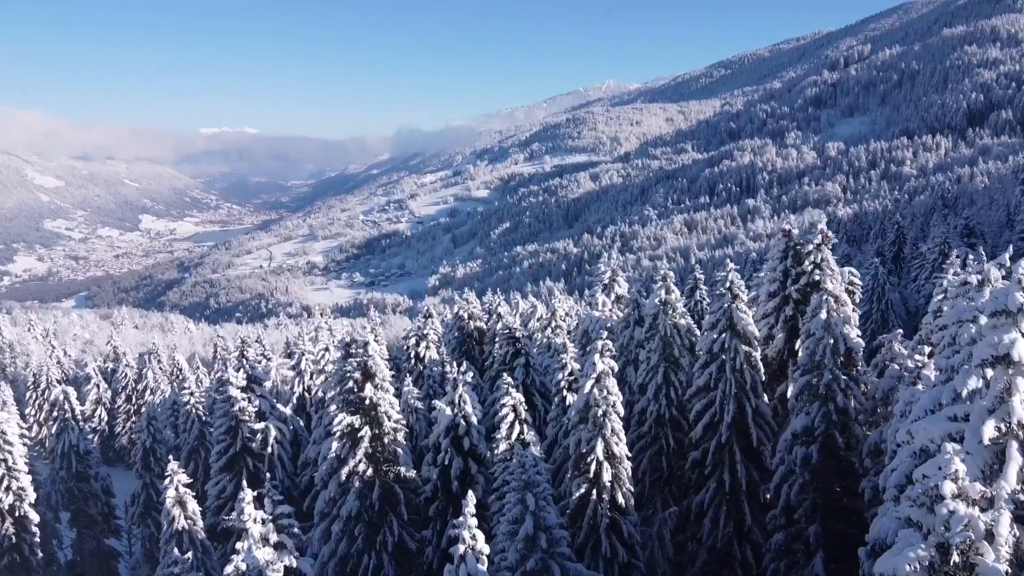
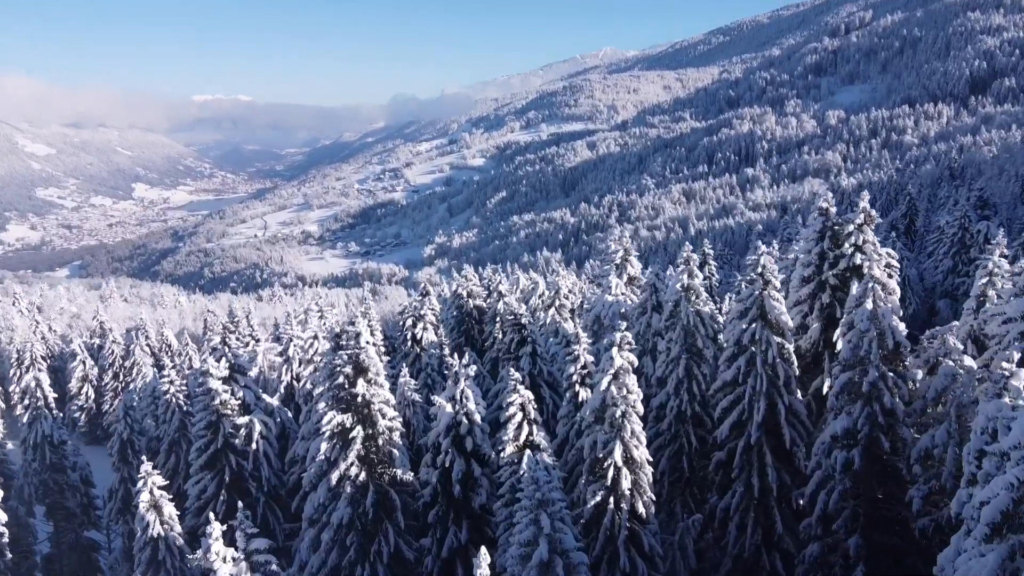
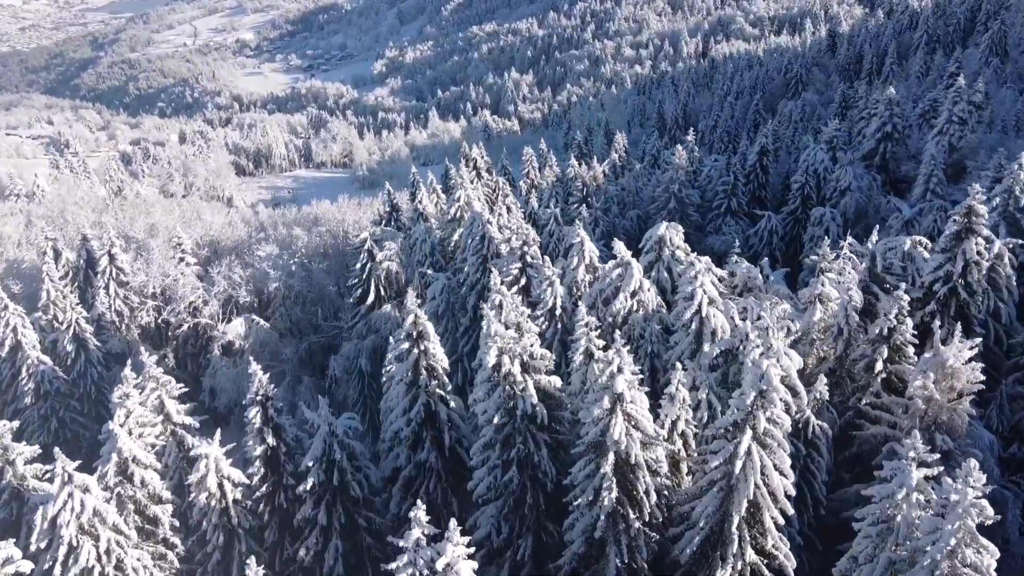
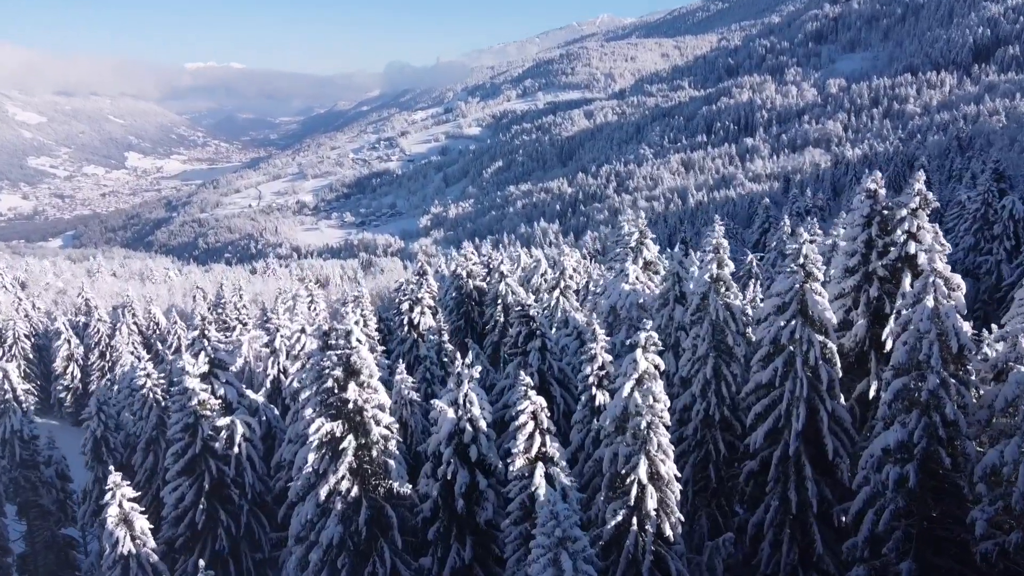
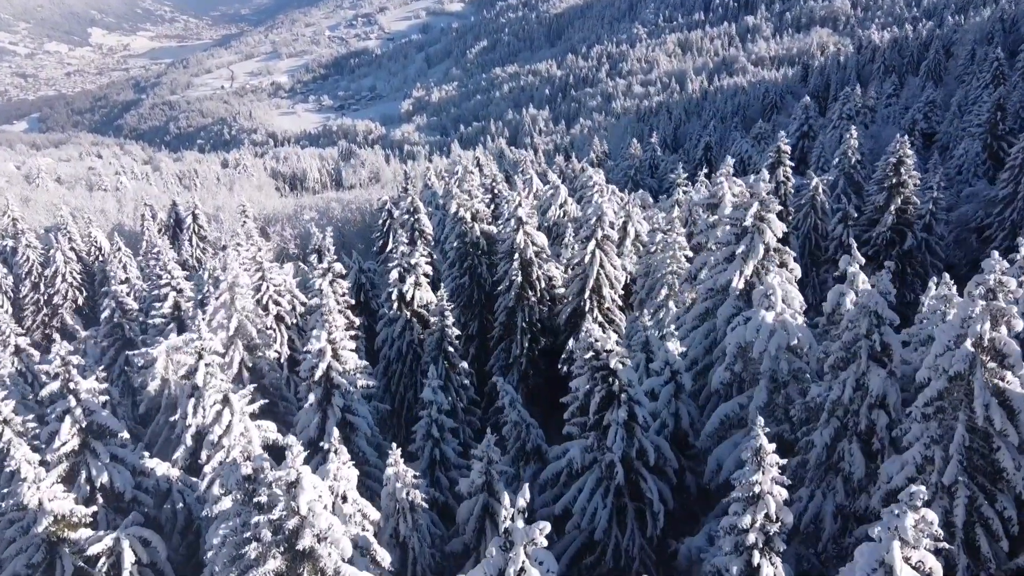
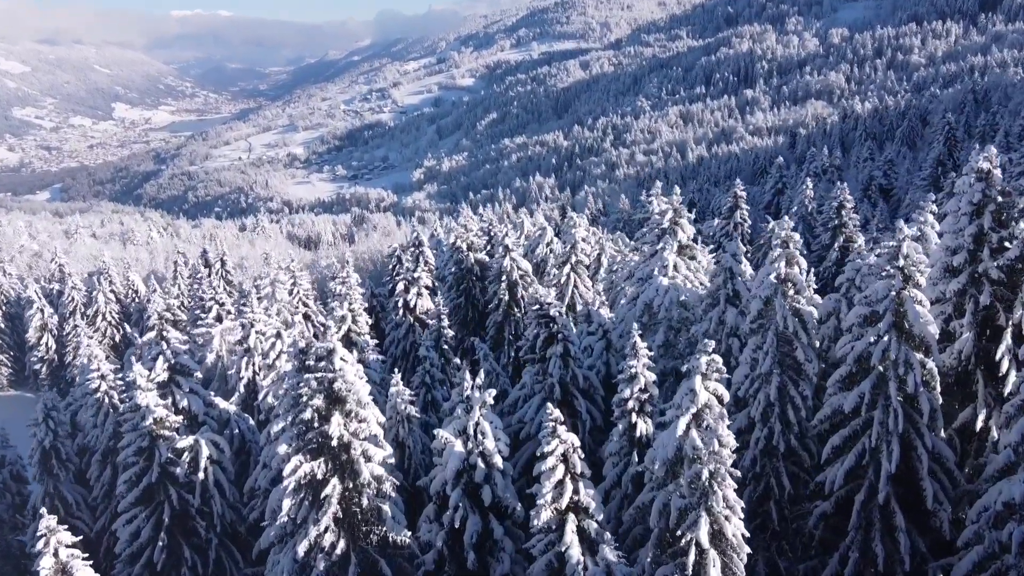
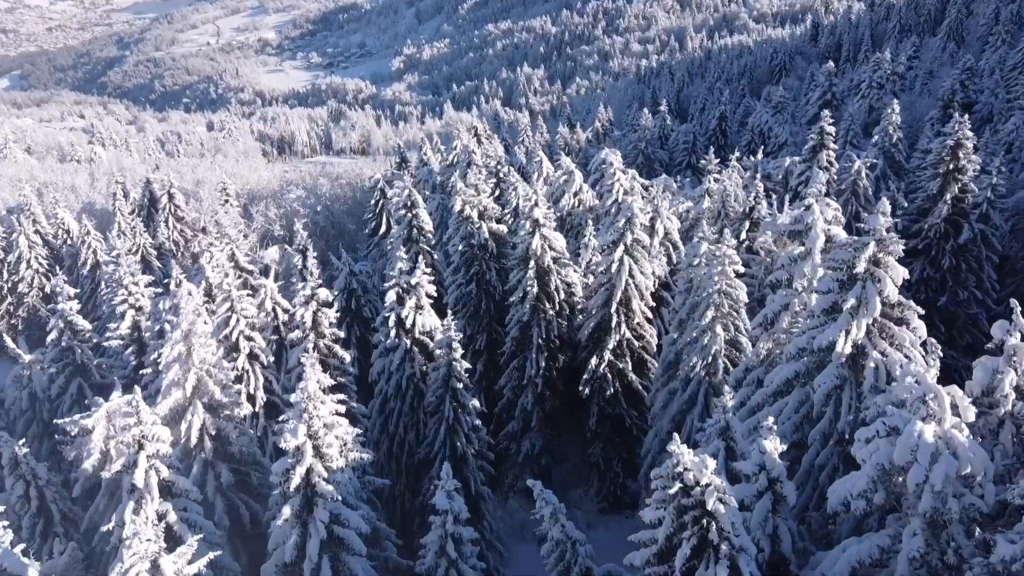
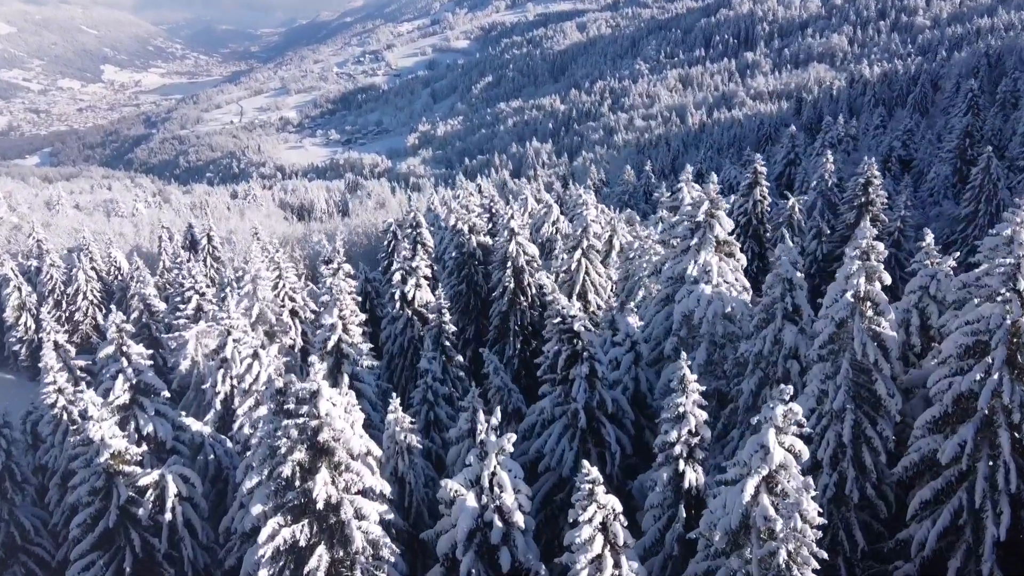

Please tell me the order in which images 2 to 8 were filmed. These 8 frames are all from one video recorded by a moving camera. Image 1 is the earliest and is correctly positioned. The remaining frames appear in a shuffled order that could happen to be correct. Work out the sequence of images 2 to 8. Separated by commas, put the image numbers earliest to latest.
2, 4, 6, 8, 5, 7, 3
